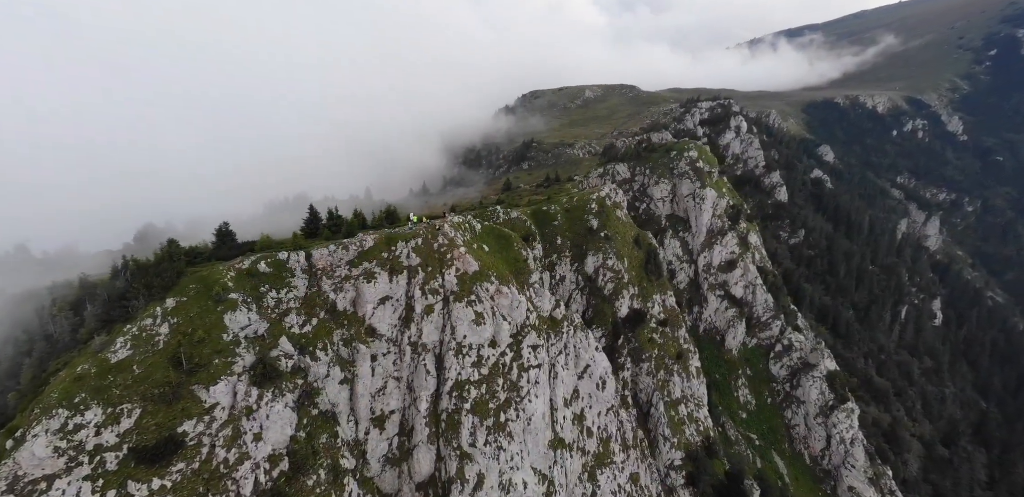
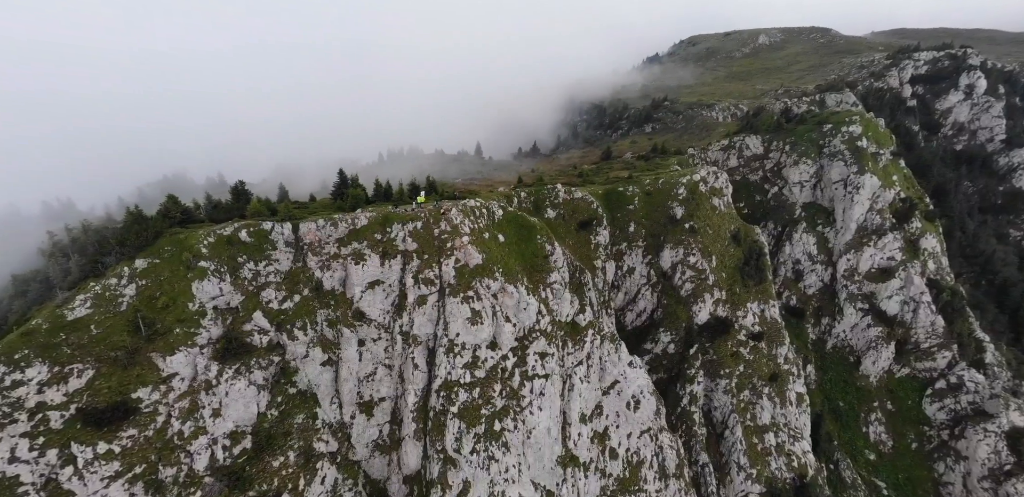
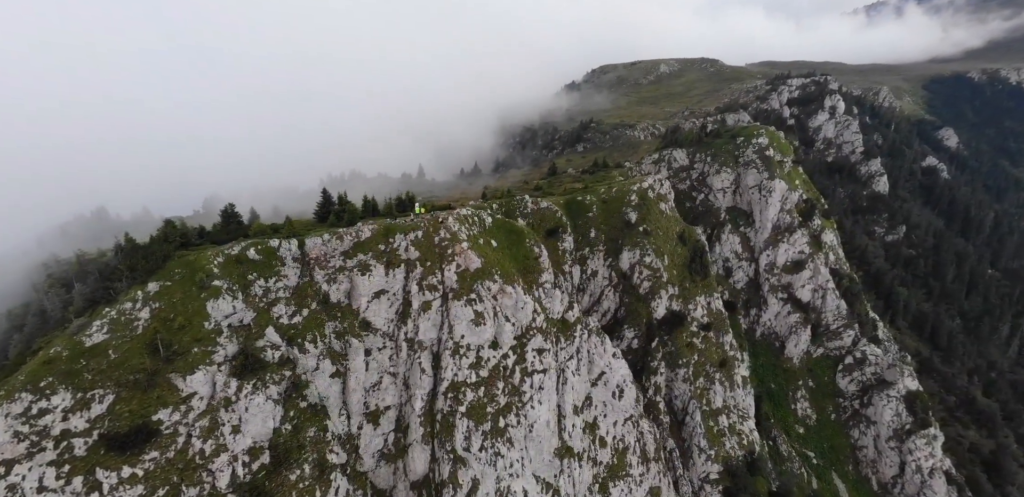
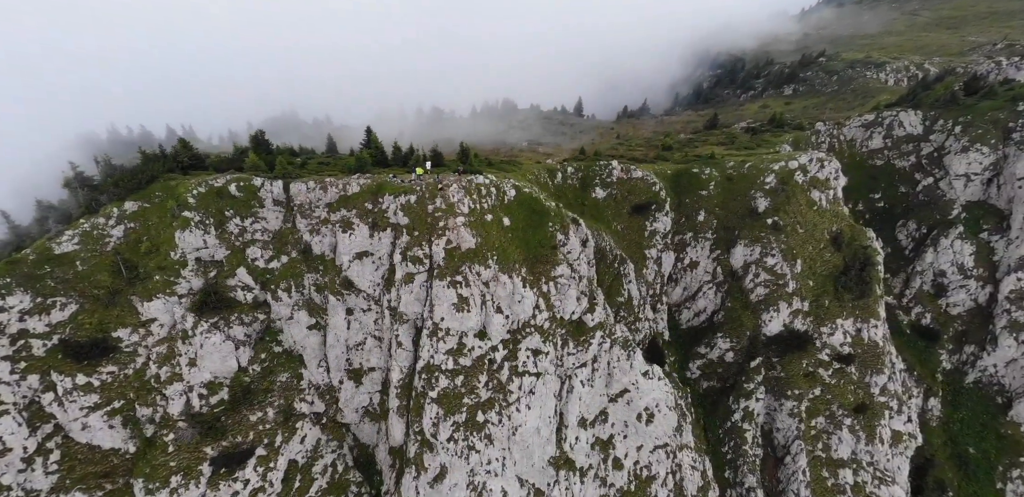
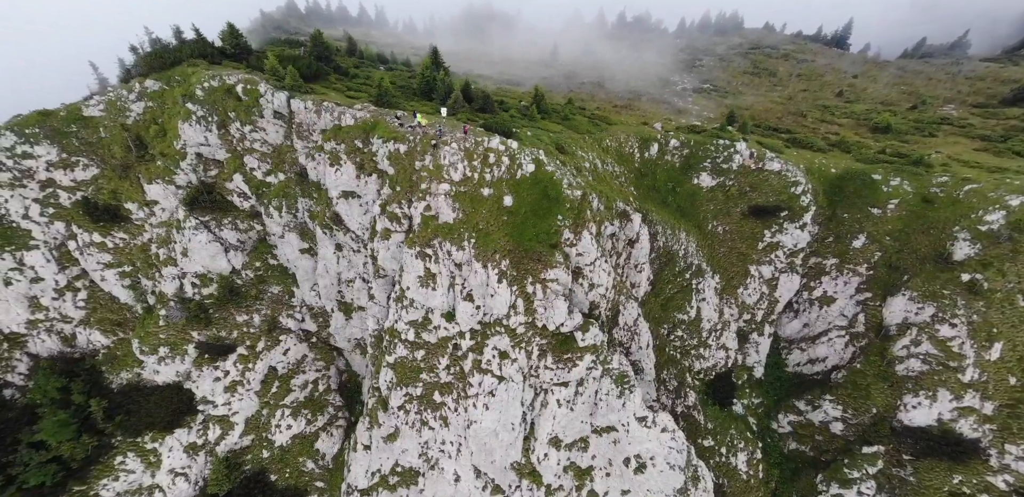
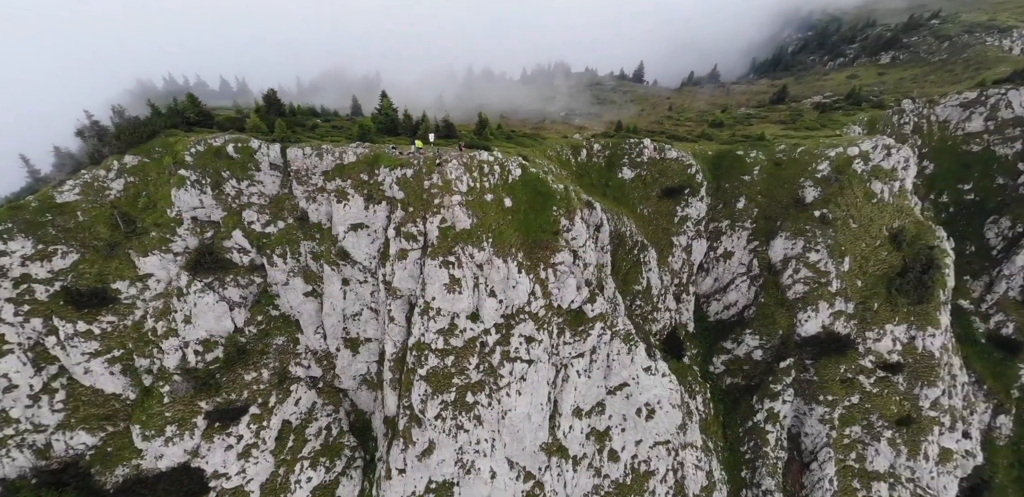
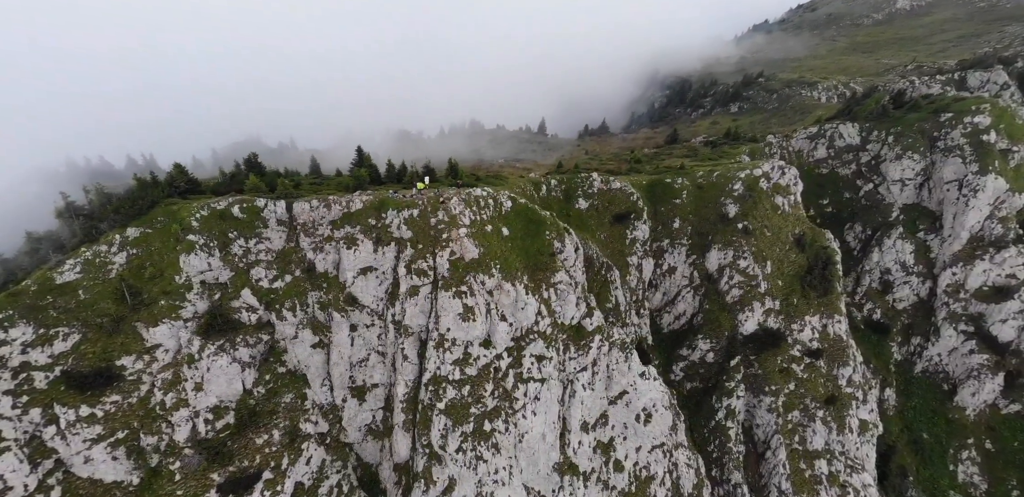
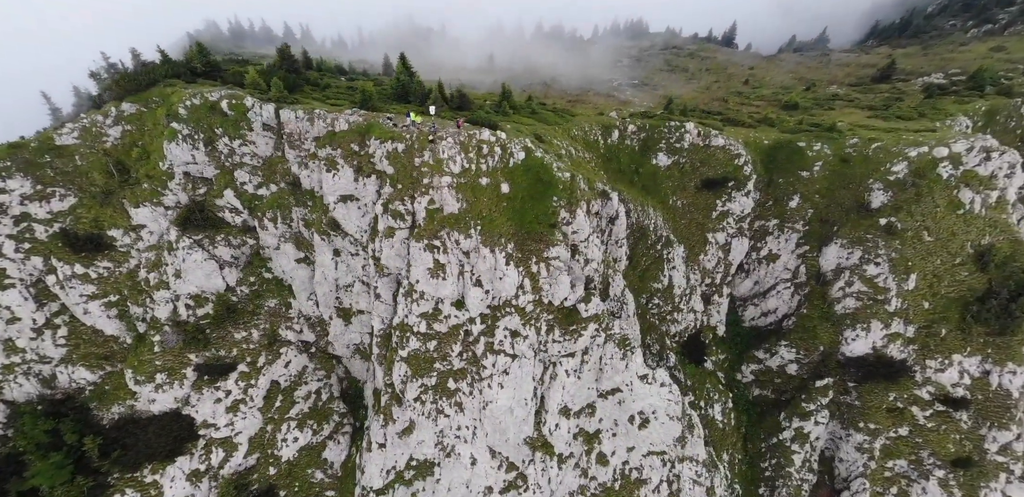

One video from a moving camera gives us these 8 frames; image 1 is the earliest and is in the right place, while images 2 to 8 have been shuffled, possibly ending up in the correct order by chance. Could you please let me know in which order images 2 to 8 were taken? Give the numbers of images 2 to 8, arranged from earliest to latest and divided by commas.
3, 2, 7, 4, 6, 8, 5
